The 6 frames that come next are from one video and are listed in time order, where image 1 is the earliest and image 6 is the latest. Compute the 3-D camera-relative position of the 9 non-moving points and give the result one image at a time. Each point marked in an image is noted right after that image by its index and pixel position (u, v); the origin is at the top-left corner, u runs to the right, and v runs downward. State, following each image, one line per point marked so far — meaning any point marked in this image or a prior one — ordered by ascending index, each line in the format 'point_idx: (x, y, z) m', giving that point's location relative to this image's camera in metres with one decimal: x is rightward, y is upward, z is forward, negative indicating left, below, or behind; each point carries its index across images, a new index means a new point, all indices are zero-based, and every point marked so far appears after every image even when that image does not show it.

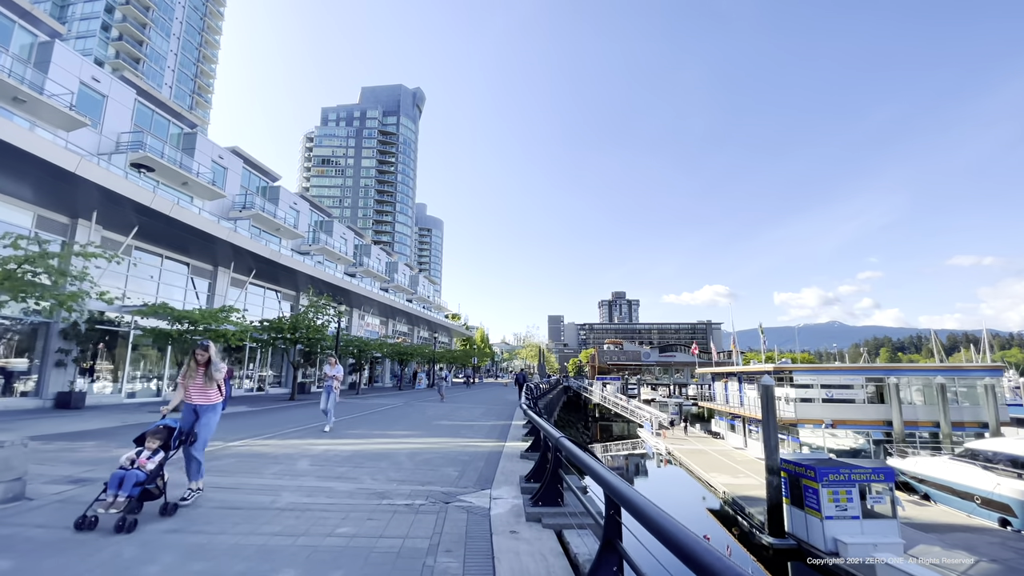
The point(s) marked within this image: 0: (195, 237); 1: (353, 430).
0: (-13.2, +2.1, +19.9) m
1: (-3.8, -3.3, +11.0) m
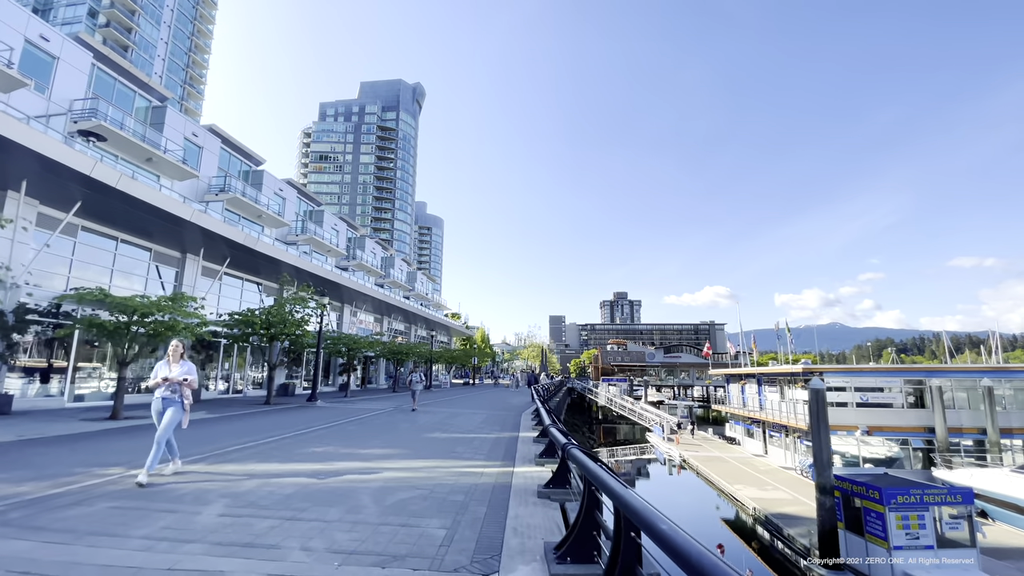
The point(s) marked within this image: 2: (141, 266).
0: (-13.0, +2.6, +17.4) m
1: (-3.6, -2.9, +8.6) m
2: (-14.6, +0.9, +18.8) m
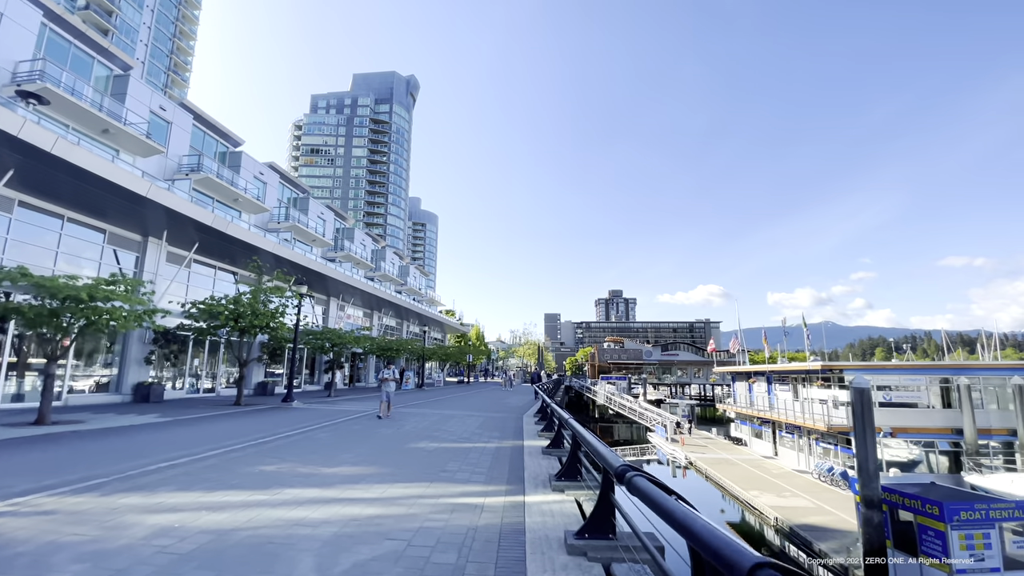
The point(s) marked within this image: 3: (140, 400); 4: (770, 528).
0: (-13.0, +3.0, +15.4) m
1: (-3.5, -2.5, +6.6) m
2: (-14.6, +1.4, +16.7) m
3: (-13.2, -4.0, +17.0) m
4: (+10.3, -9.6, +19.0) m
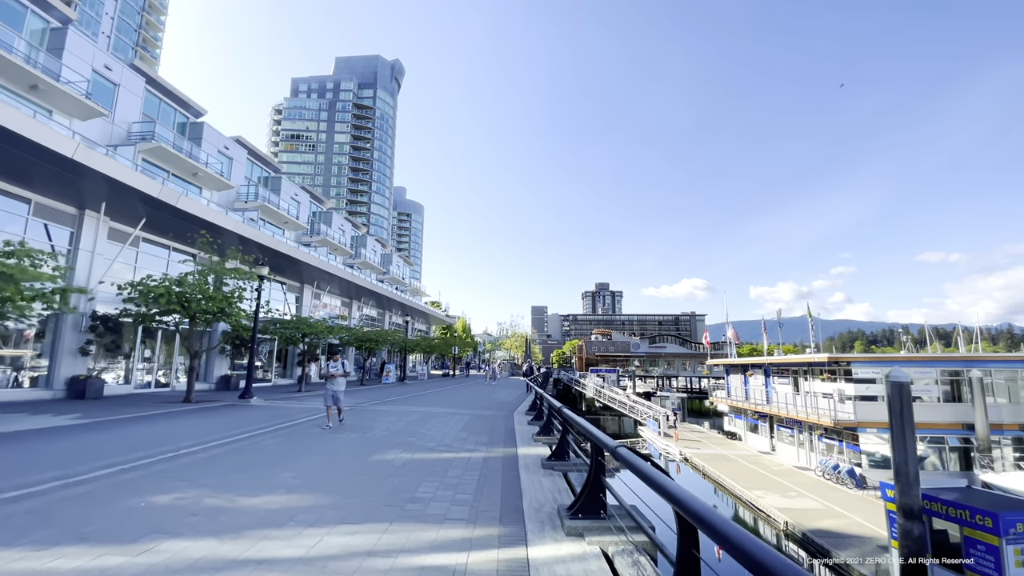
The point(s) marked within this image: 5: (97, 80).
0: (-13.2, +3.6, +13.1) m
1: (-3.6, -2.1, +4.7) m
2: (-14.9, +2.0, +14.4) m
3: (-13.6, -3.3, +14.8) m
4: (+9.9, -9.0, +17.6) m
5: (-16.3, +8.2, +18.9) m
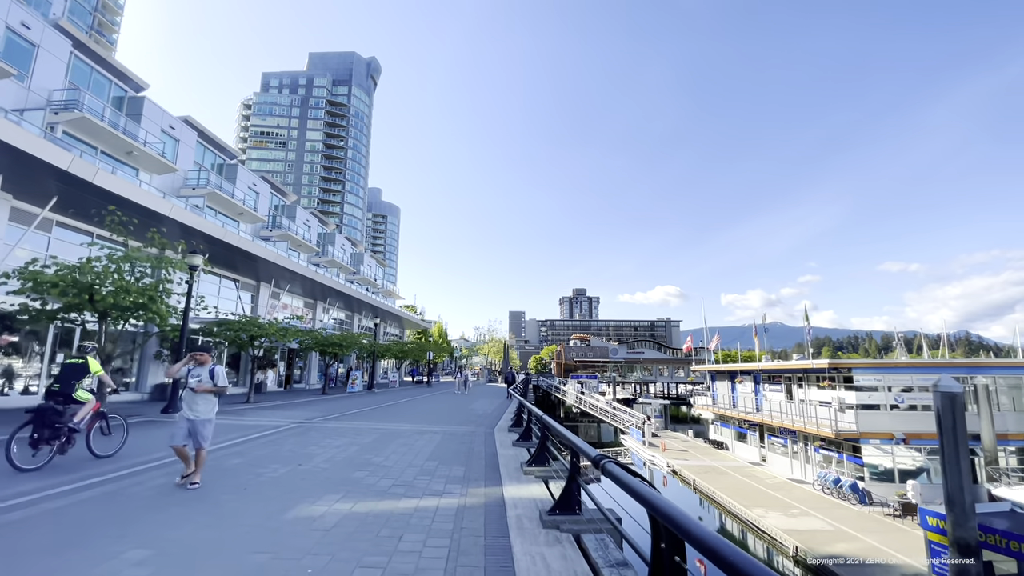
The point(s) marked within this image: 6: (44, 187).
0: (-13.6, +3.9, +10.4) m
1: (-3.6, -1.8, +2.4) m
2: (-15.4, +2.3, +11.6) m
3: (-14.1, -3.1, +12.0) m
4: (+9.2, -9.0, +15.8) m
5: (-16.9, +8.4, +16.1) m
6: (-13.8, +2.9, +14.2) m
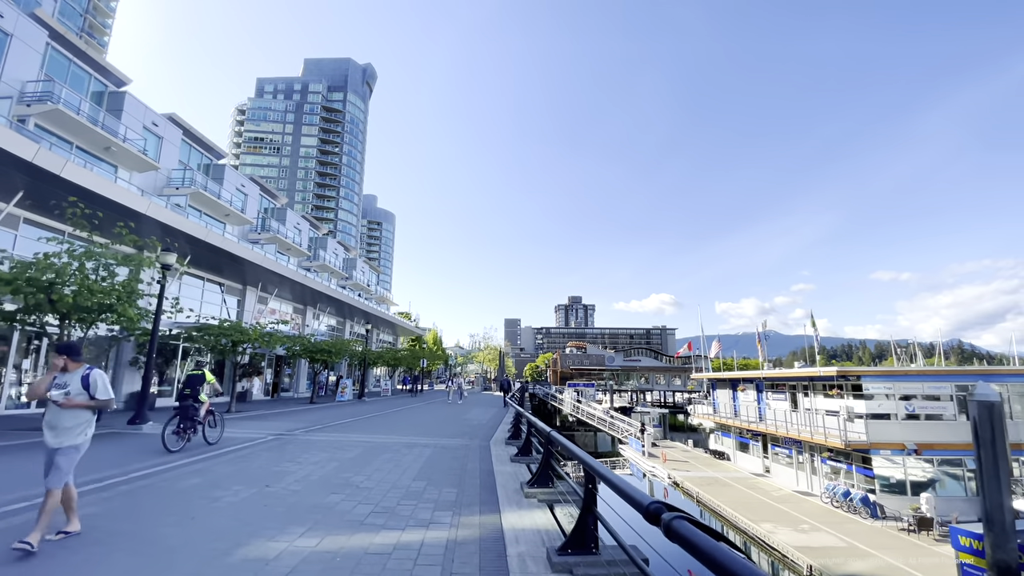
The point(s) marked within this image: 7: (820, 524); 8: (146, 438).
0: (-13.6, +3.9, +9.5) m
1: (-3.5, -1.6, +1.5) m
2: (-15.4, +2.3, +10.7) m
3: (-14.1, -3.1, +11.0) m
4: (+9.0, -9.1, +14.9) m
5: (-17.0, +8.4, +15.3) m
6: (-13.9, +2.9, +13.3) m
7: (+11.9, -9.1, +18.6) m
8: (-7.9, -3.3, +10.4) m
